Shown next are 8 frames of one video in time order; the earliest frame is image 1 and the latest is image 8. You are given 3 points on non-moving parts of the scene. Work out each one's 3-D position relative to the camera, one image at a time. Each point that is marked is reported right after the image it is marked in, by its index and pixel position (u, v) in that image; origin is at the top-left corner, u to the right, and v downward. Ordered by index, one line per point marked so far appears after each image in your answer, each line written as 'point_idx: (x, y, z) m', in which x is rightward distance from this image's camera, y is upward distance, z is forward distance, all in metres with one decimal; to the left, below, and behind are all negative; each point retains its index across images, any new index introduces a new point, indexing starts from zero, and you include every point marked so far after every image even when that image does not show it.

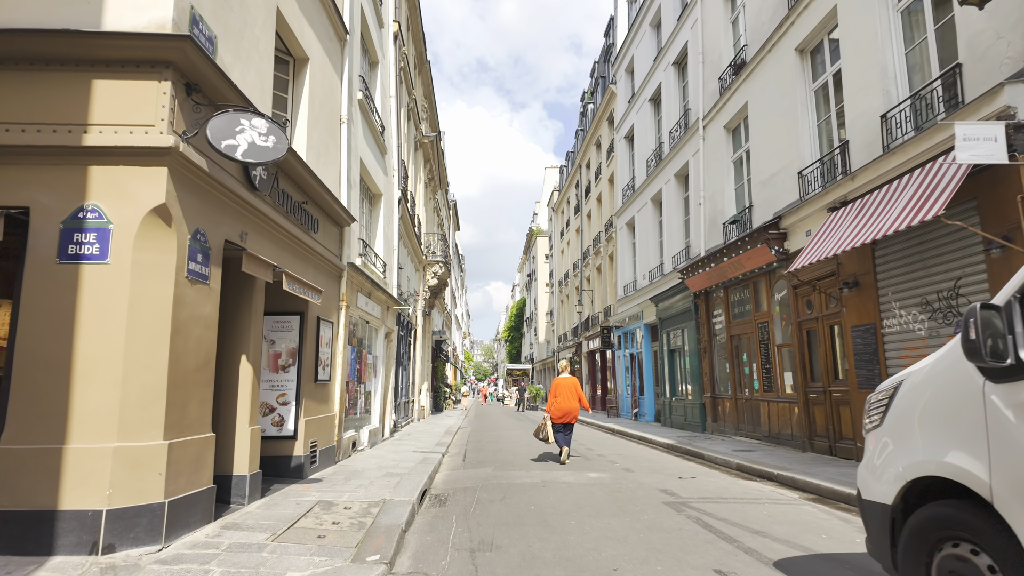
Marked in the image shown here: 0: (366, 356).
0: (-3.0, -1.4, +12.1) m
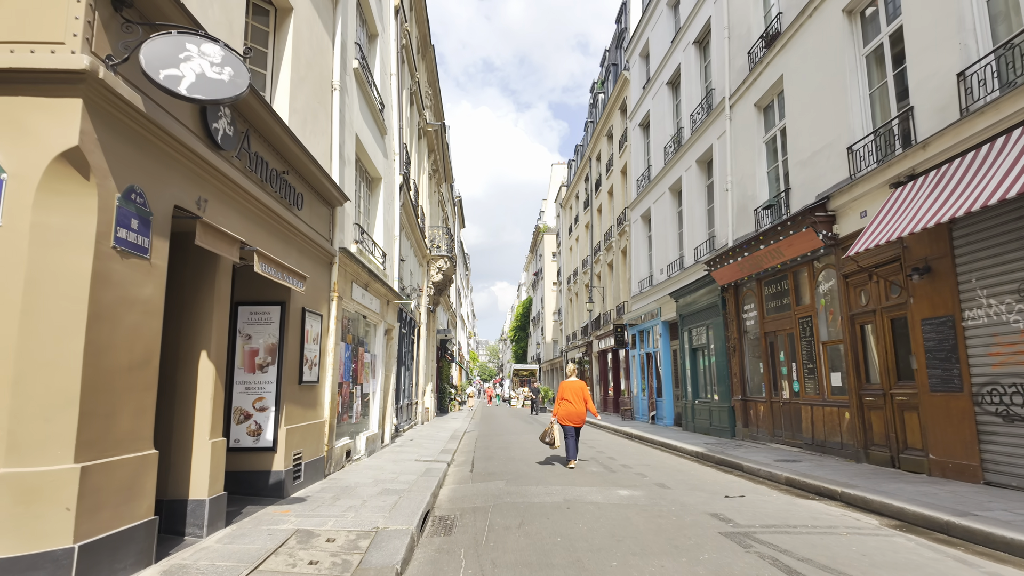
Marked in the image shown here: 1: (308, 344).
0: (-2.8, -1.2, +10.9) m
1: (-2.7, -0.7, +7.6) m
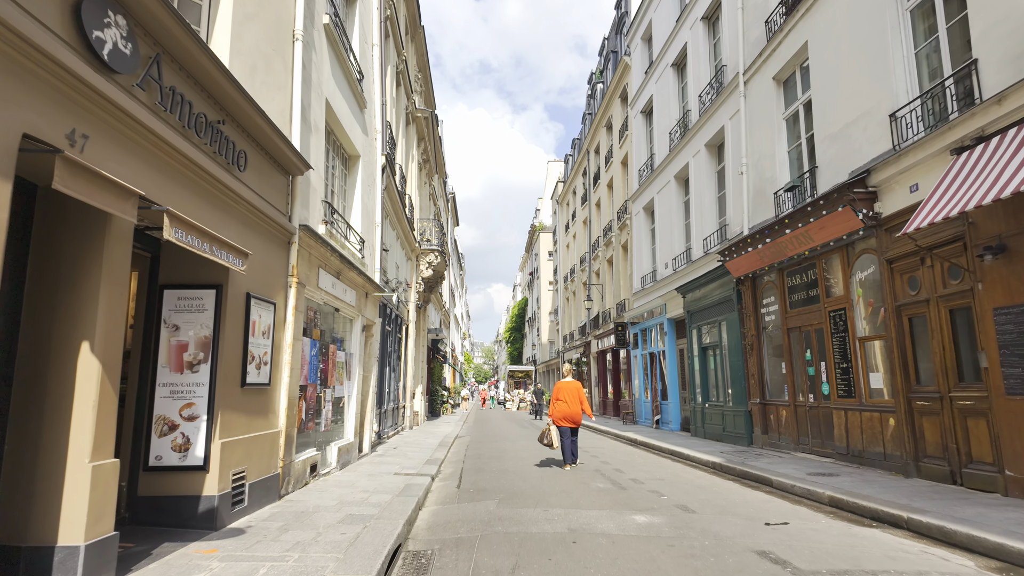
0: (-2.9, -1.1, +9.5) m
1: (-2.7, -0.5, +6.2) m
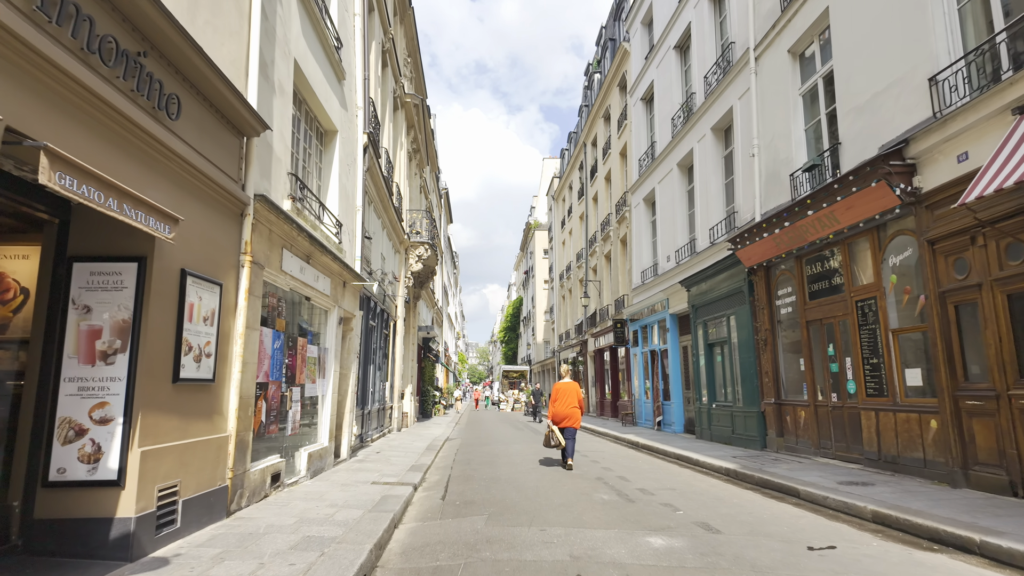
0: (-3.0, -0.9, +8.5) m
1: (-2.8, -0.3, +5.2) m
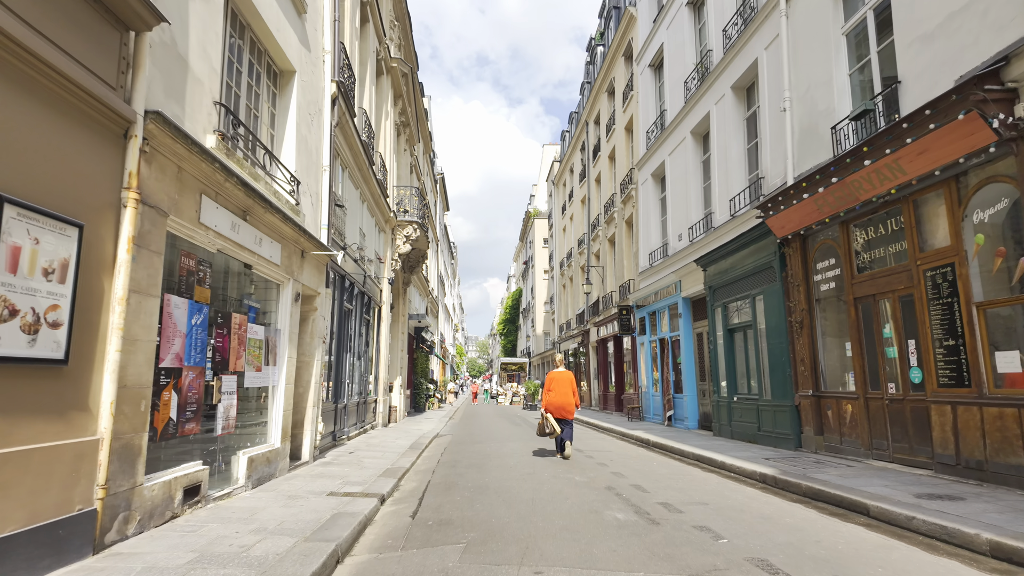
0: (-3.1, -0.4, +6.8) m
1: (-2.9, +0.1, +3.5) m
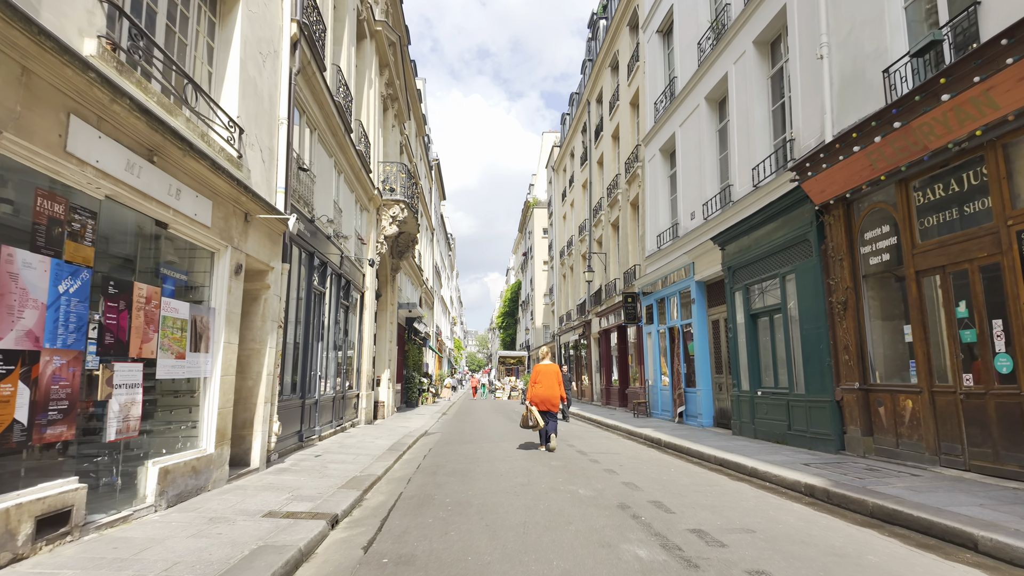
0: (-3.2, -0.1, +5.3) m
1: (-3.1, +0.4, +2.0) m
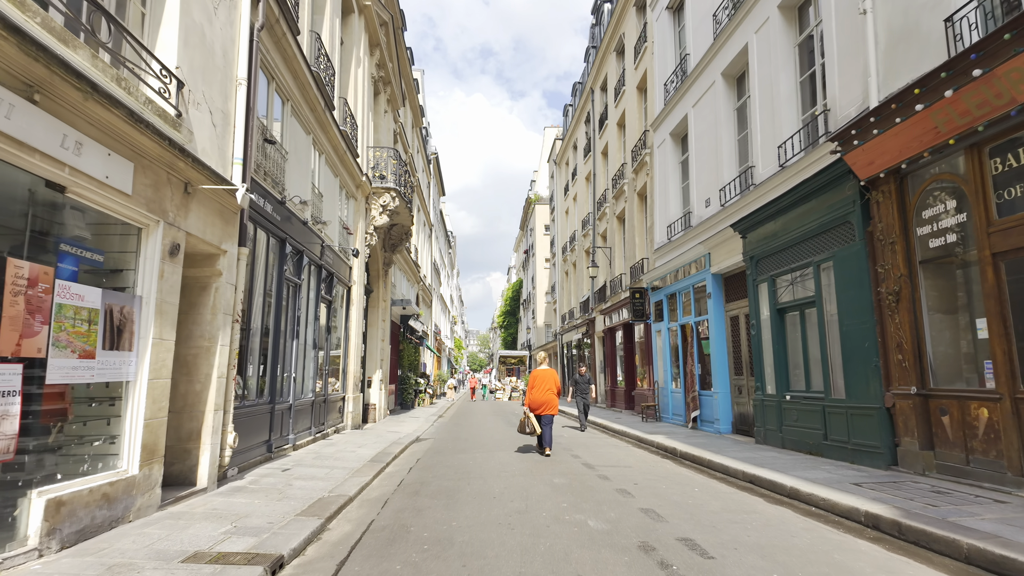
0: (-3.3, 0.0, +4.1) m
1: (-3.1, +0.5, +0.8) m
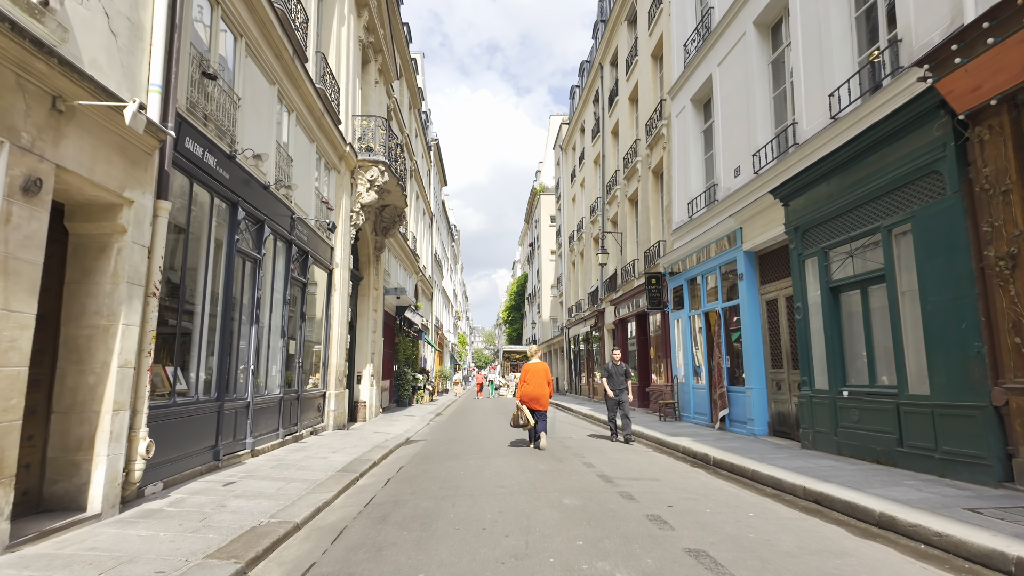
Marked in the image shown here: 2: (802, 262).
0: (-3.4, +0.4, +2.5) m
1: (-3.2, +0.8, -0.8) m
2: (+4.5, +0.4, +9.0) m
